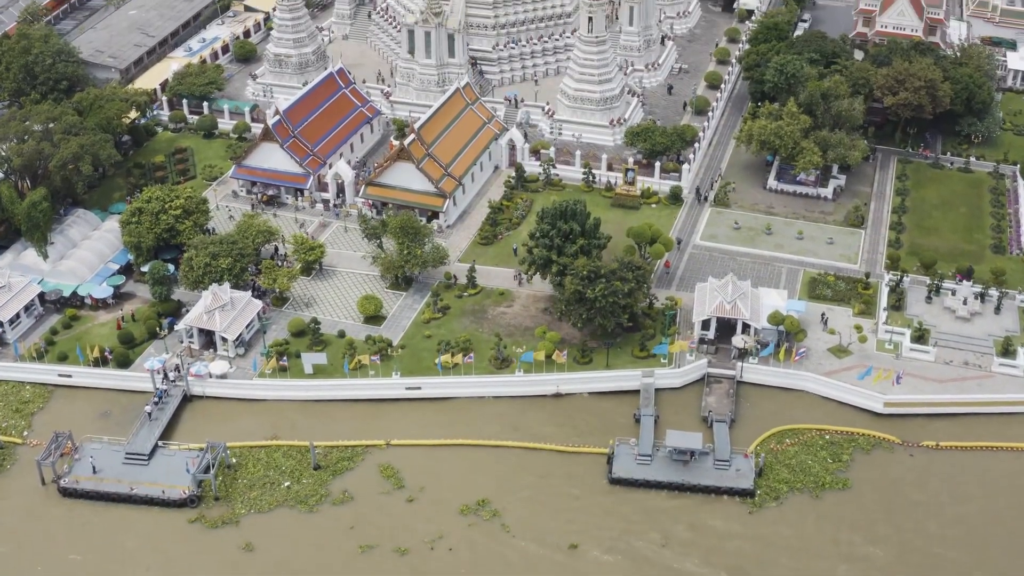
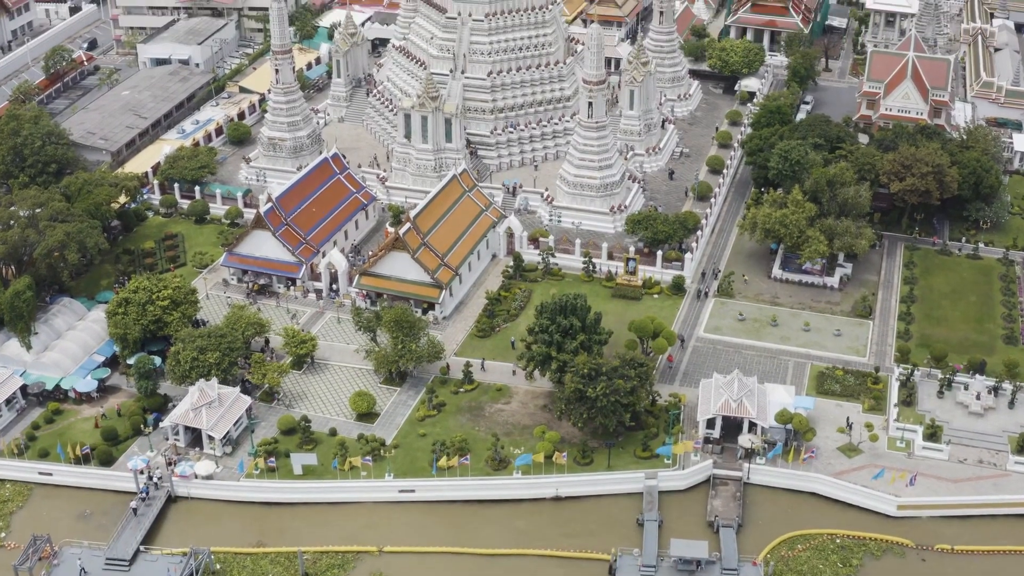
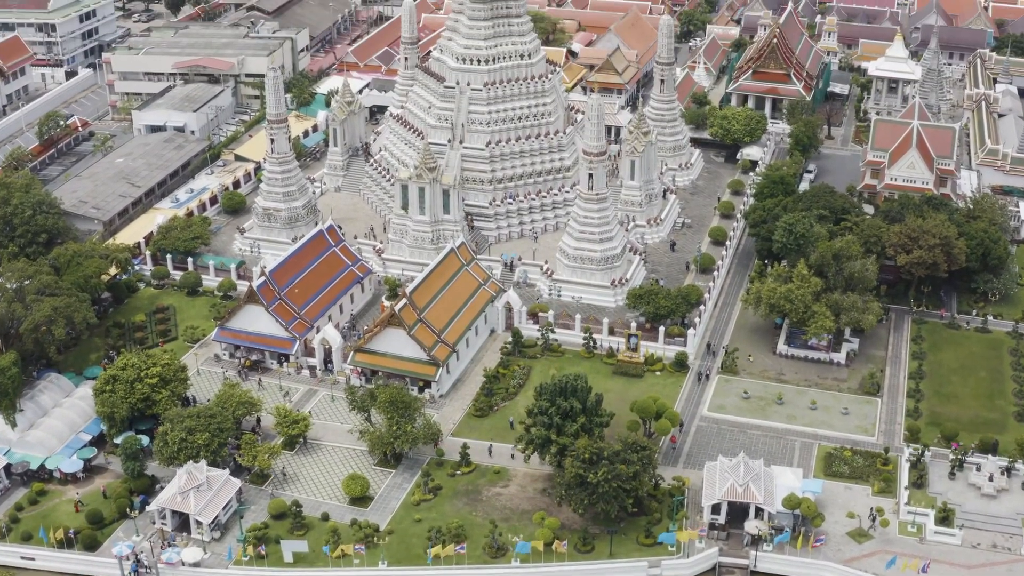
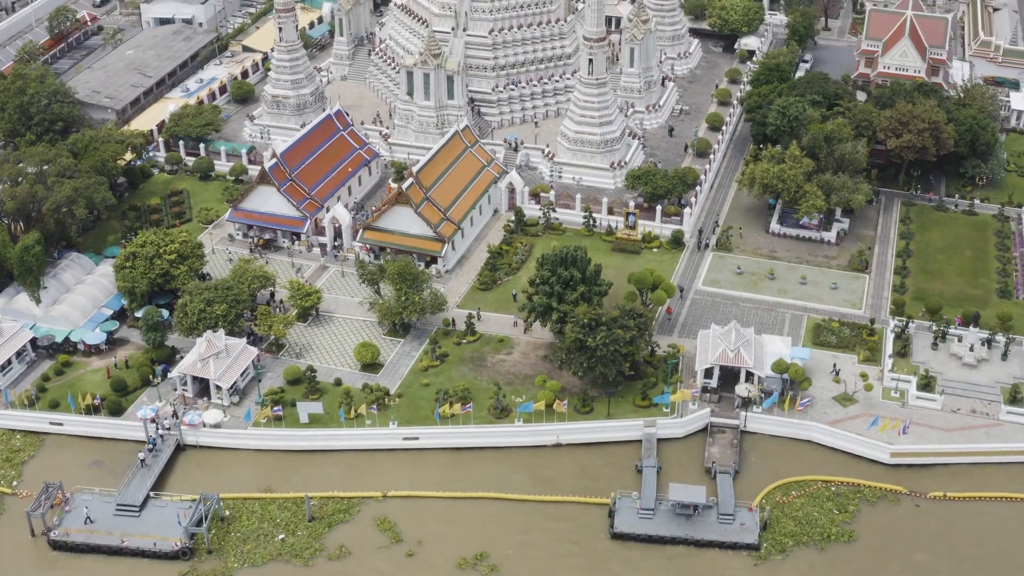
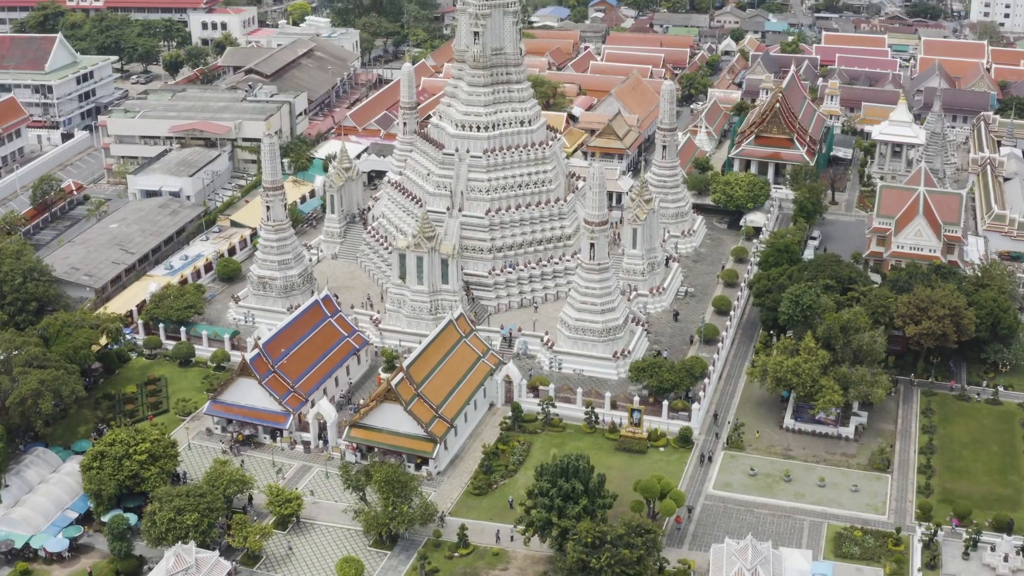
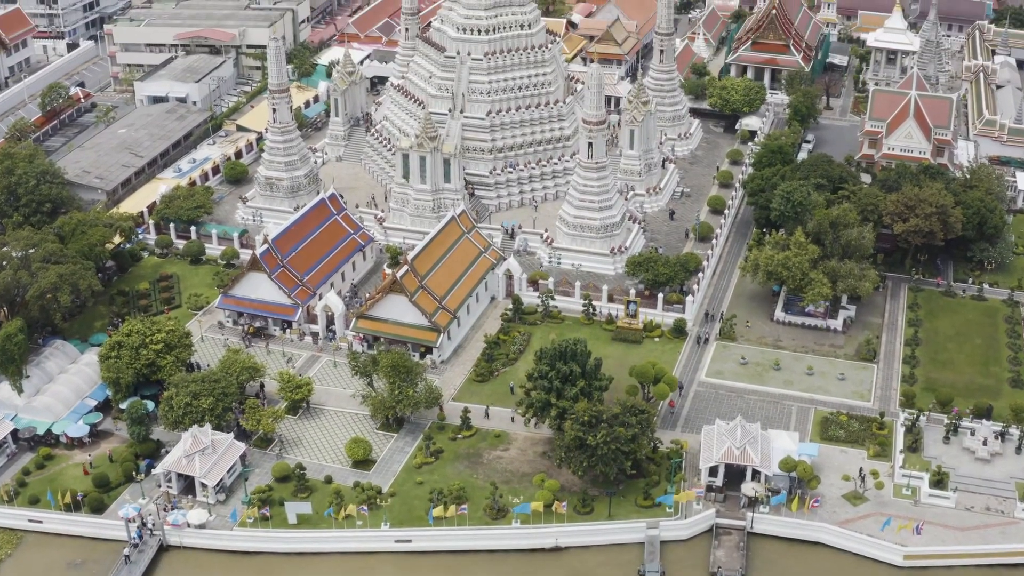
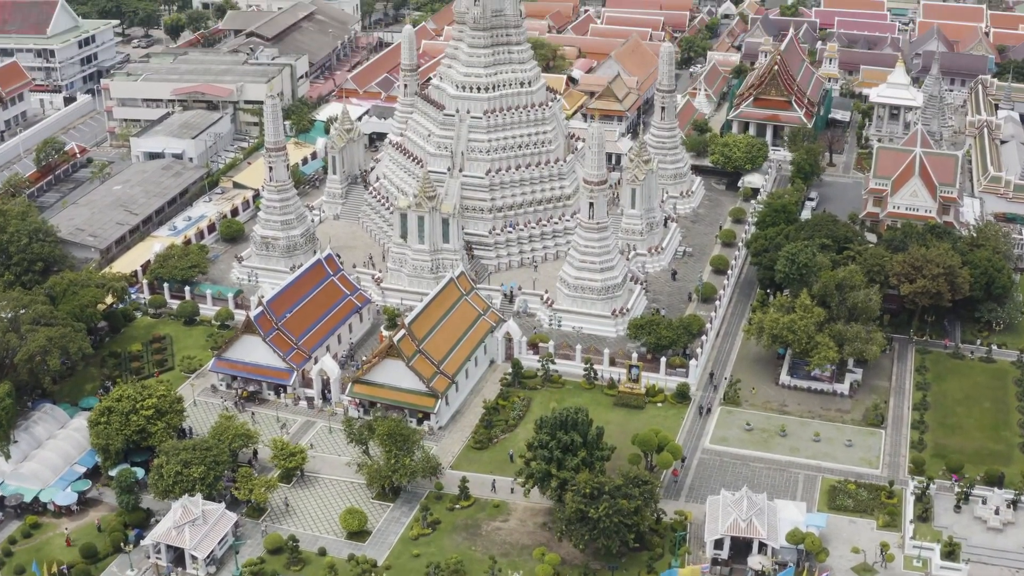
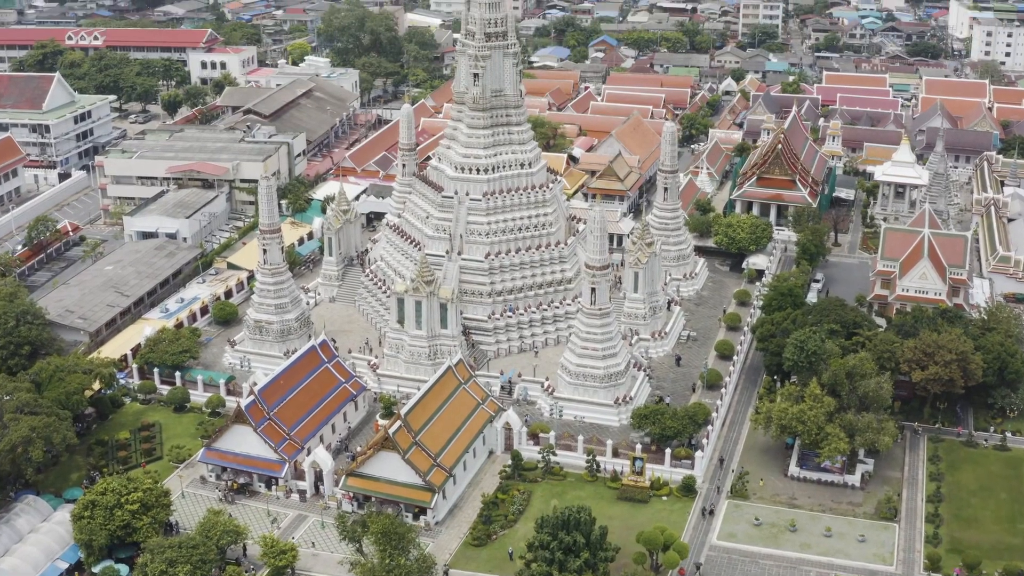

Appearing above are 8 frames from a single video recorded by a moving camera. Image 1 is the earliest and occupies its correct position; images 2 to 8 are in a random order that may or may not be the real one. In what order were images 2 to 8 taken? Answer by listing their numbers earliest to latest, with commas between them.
4, 2, 6, 3, 7, 5, 8
